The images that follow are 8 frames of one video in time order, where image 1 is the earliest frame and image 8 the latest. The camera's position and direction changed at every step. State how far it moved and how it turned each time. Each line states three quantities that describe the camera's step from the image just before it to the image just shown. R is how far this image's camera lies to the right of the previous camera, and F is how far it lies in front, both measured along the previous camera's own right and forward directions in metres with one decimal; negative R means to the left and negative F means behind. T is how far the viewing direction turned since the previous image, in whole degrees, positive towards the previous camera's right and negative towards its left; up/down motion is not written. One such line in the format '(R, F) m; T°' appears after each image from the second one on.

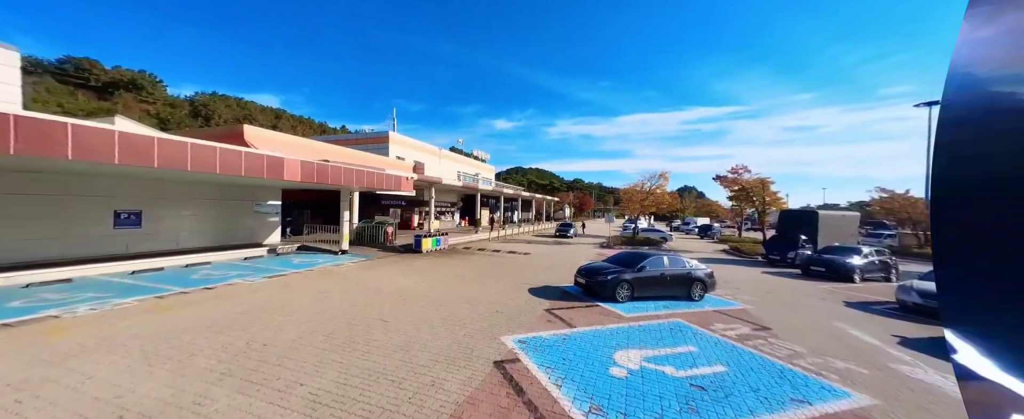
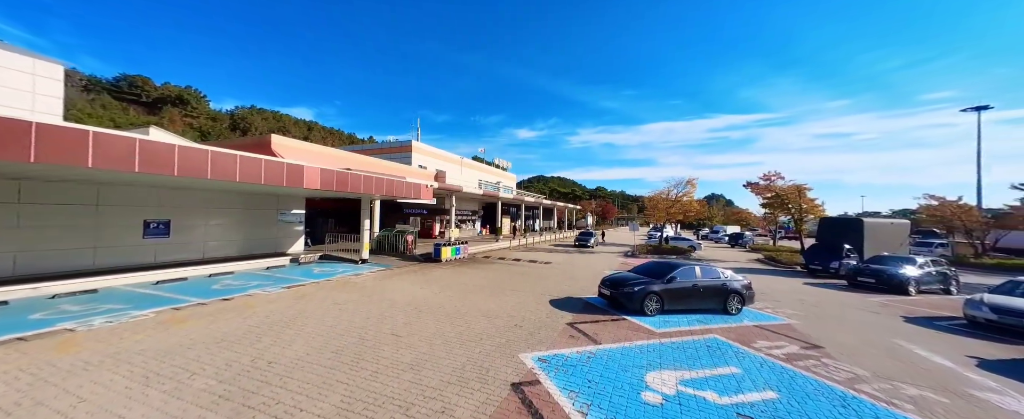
(0.0, +0.4) m; -3°
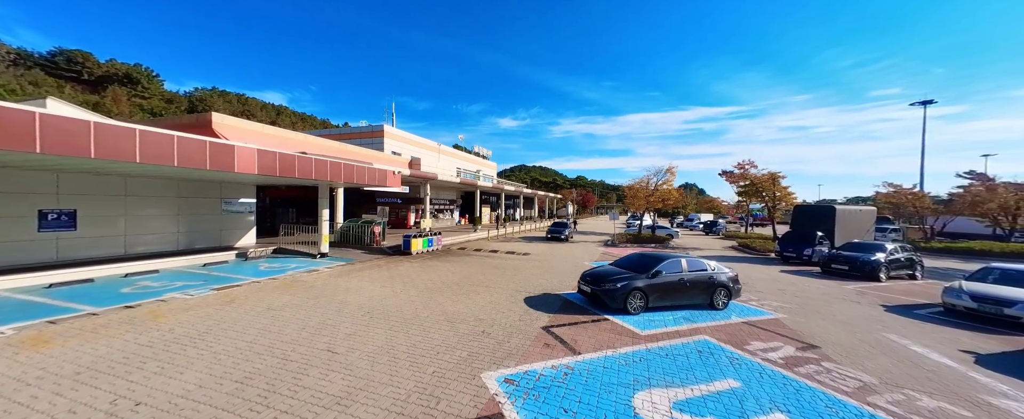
(+0.3, +0.9) m; +4°
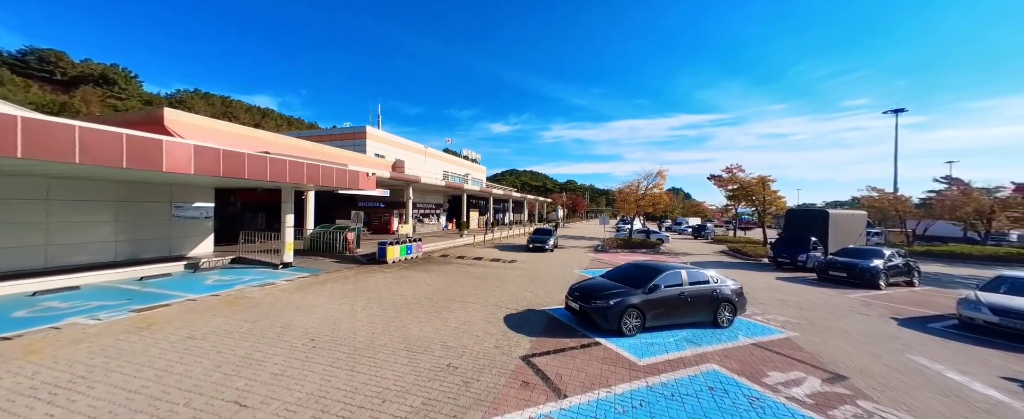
(+0.3, +0.9) m; +2°
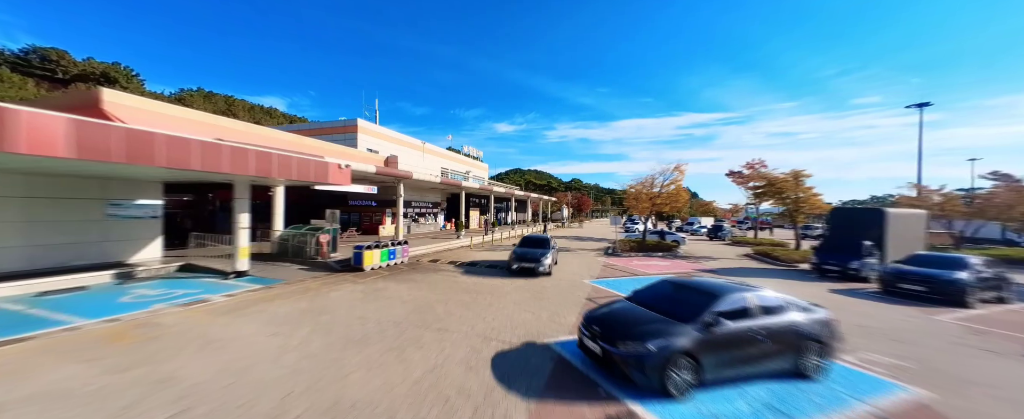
(+0.2, +2.0) m; -1°
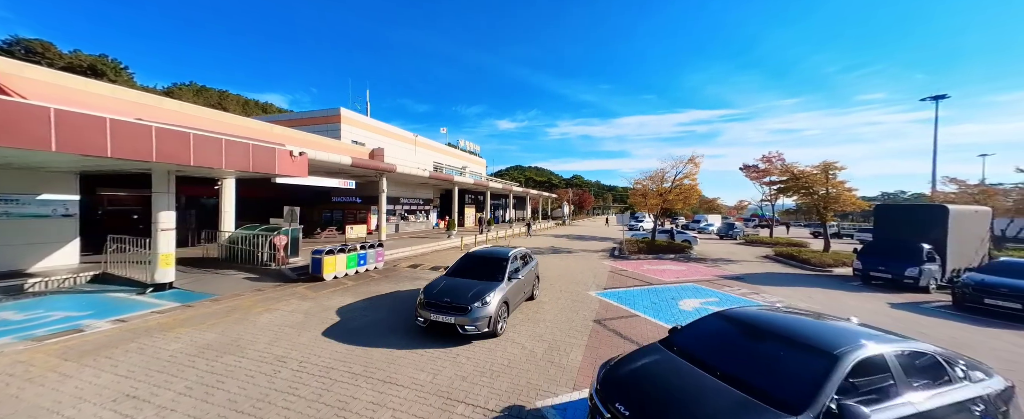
(+0.3, +1.9) m; 0°
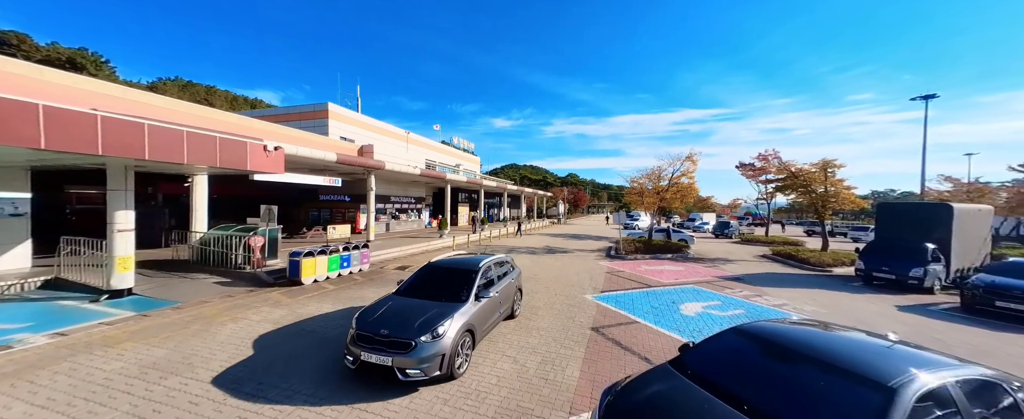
(+0.1, +0.5) m; +1°
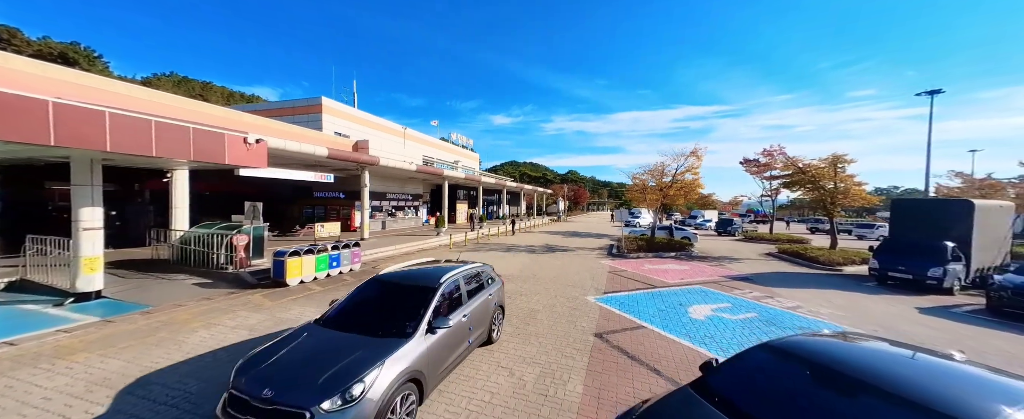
(+0.1, +0.5) m; 0°
